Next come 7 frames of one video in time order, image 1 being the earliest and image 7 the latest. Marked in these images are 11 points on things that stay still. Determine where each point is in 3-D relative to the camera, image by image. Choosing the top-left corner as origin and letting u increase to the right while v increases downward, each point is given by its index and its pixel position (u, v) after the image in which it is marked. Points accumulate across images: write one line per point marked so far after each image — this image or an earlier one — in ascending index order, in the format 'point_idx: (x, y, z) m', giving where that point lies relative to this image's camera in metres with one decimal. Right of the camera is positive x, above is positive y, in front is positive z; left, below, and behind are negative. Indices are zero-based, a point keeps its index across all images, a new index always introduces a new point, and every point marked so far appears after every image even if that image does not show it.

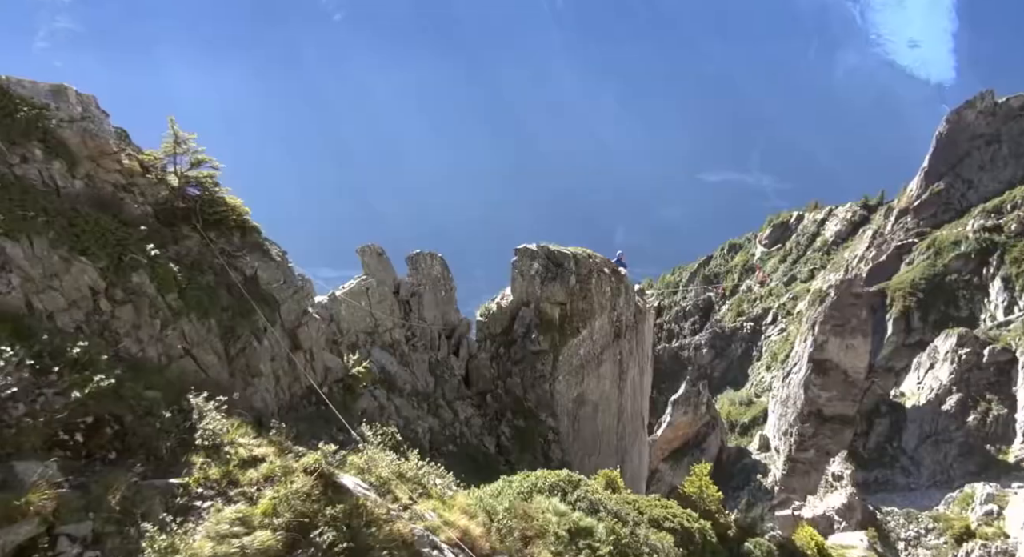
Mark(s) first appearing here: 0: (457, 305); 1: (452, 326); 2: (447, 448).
0: (-1.1, -0.5, +15.3) m
1: (-1.2, -0.9, +15.0) m
2: (-1.3, -2.8, +13.2) m
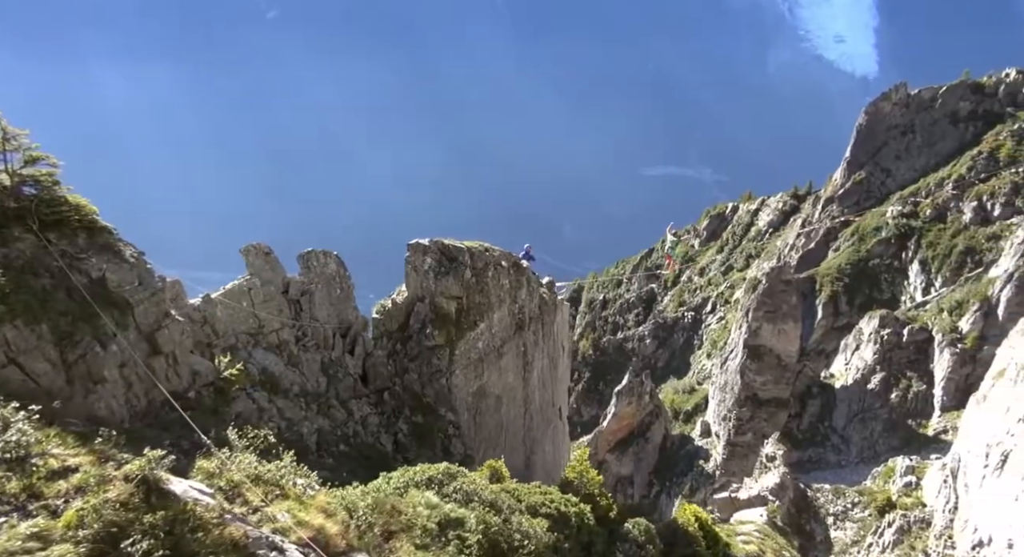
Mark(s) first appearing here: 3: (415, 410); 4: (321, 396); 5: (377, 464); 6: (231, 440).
0: (-3.0, -0.4, +15.1) m
1: (-3.1, -0.8, +14.9) m
2: (-3.0, -2.8, +13.0) m
3: (-1.9, -2.4, +15.0) m
4: (-3.4, -2.0, +13.8) m
5: (-2.2, -2.9, +12.8) m
6: (-2.9, -1.7, +8.3) m
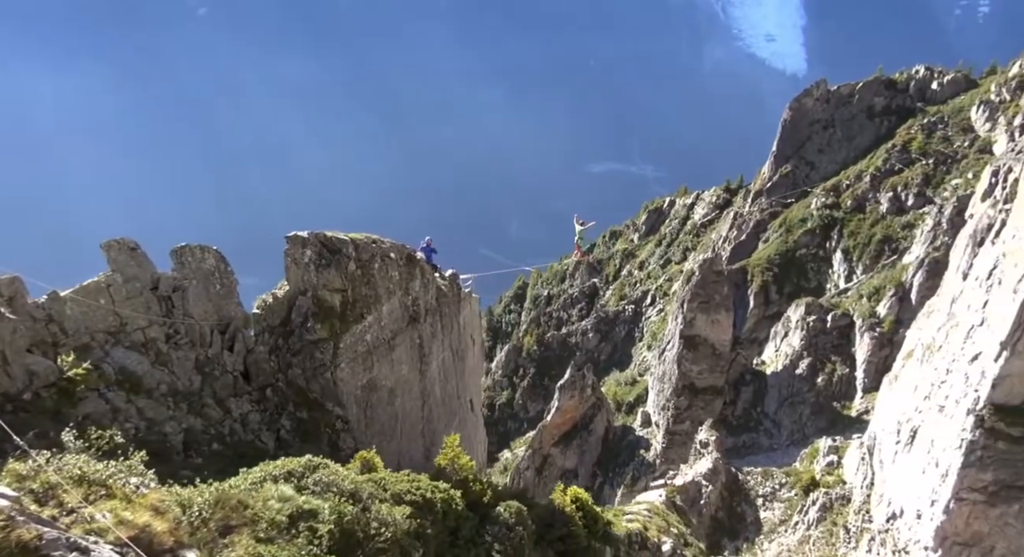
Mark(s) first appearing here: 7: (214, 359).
0: (-5.1, -0.3, +14.7) m
1: (-5.2, -0.8, +14.5) m
2: (-4.8, -2.7, +12.7) m
3: (-4.0, -2.3, +14.8) m
4: (-5.3, -2.0, +13.4) m
5: (-4.0, -2.8, +12.5) m
6: (-4.4, -1.6, +8.0) m
7: (-5.3, -1.4, +14.1) m
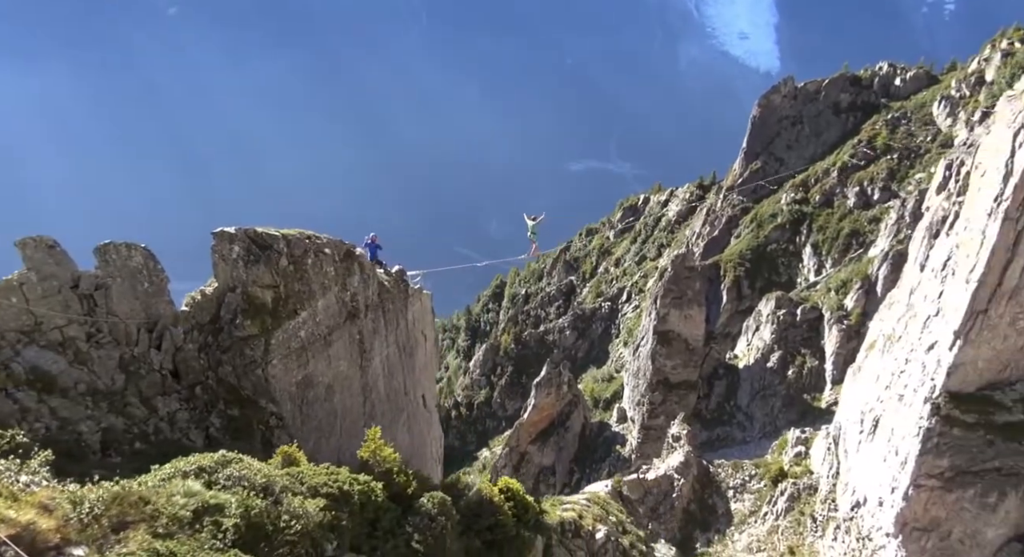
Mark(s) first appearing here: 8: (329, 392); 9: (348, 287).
0: (-6.3, -0.3, +14.6) m
1: (-6.4, -0.7, +14.3) m
2: (-5.9, -2.6, +12.5) m
3: (-5.1, -2.3, +14.6) m
4: (-6.5, -1.9, +13.2) m
5: (-5.1, -2.8, +12.3) m
6: (-5.3, -1.6, +7.8) m
7: (-6.4, -1.4, +13.9) m
8: (-3.8, -2.3, +16.5) m
9: (-3.7, -0.2, +17.7) m
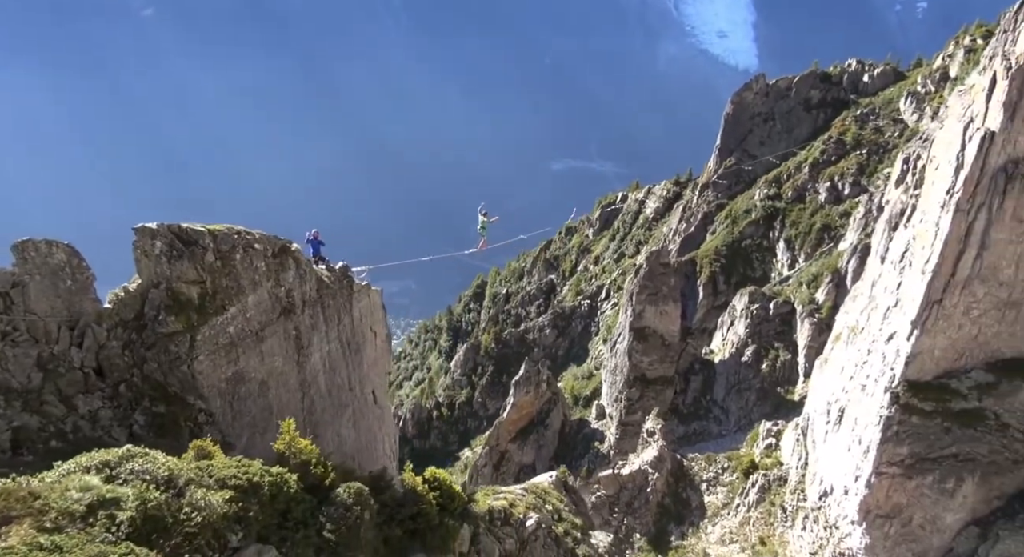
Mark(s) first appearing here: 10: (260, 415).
0: (-7.6, -0.3, +14.4) m
1: (-7.6, -0.7, +14.2) m
2: (-7.1, -2.6, +12.4) m
3: (-6.4, -2.2, +14.5) m
4: (-7.7, -1.9, +13.0) m
5: (-6.3, -2.7, +12.3) m
6: (-6.4, -1.5, +7.7) m
7: (-7.7, -1.3, +13.7) m
8: (-5.1, -2.3, +16.4) m
9: (-5.1, -0.1, +17.7) m
10: (-5.0, -2.7, +16.0) m
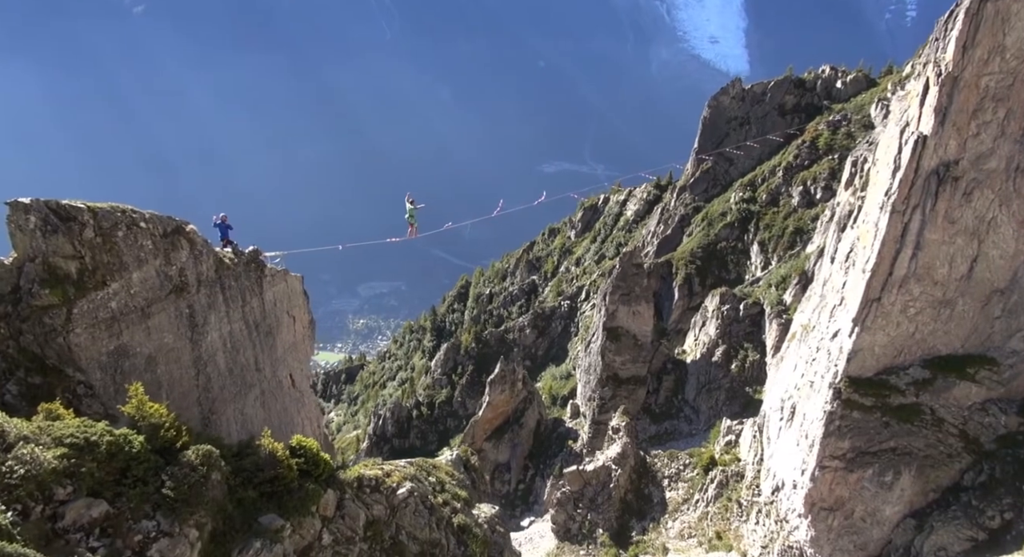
0: (-9.9, +0.2, +14.7) m
1: (-9.9, -0.2, +14.4) m
2: (-9.4, -2.1, +12.7) m
3: (-8.8, -1.8, +14.9) m
4: (-10.0, -1.4, +13.3) m
5: (-8.6, -2.3, +12.6) m
6: (-8.5, -1.1, +8.1) m
7: (-10.0, -0.9, +14.0) m
8: (-7.6, -1.8, +16.8) m
9: (-7.5, +0.4, +18.0) m
10: (-7.5, -2.3, +16.4) m
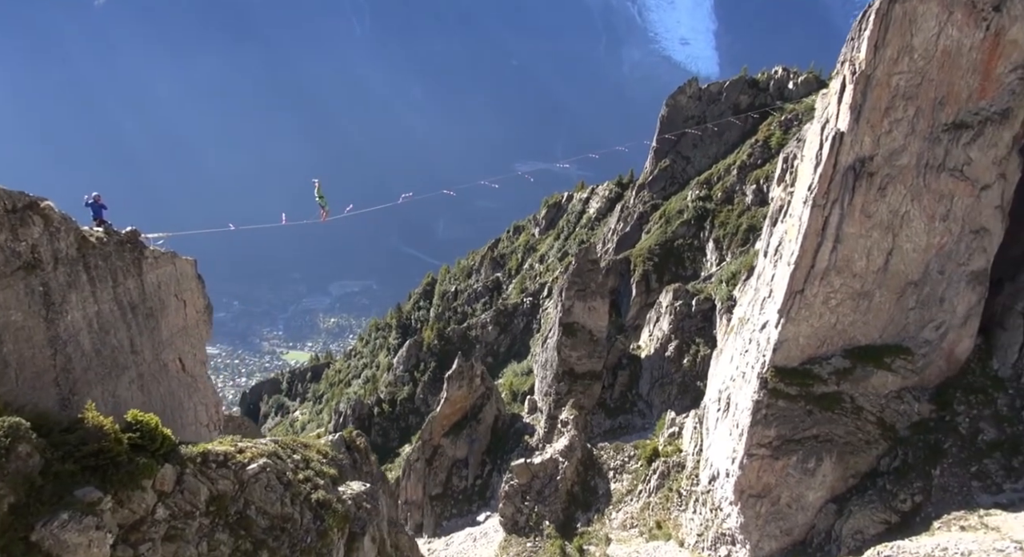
0: (-12.6, +0.7, +14.0) m
1: (-12.7, +0.3, +13.8) m
2: (-12.0, -1.7, +12.1) m
3: (-11.5, -1.3, +14.3) m
4: (-12.7, -0.9, +12.7) m
5: (-11.2, -1.8, +12.0) m
6: (-10.8, -0.7, +7.5) m
7: (-12.7, -0.4, +13.4) m
8: (-10.5, -1.3, +16.3) m
9: (-10.5, +0.9, +17.5) m
10: (-10.3, -1.8, +15.9) m
